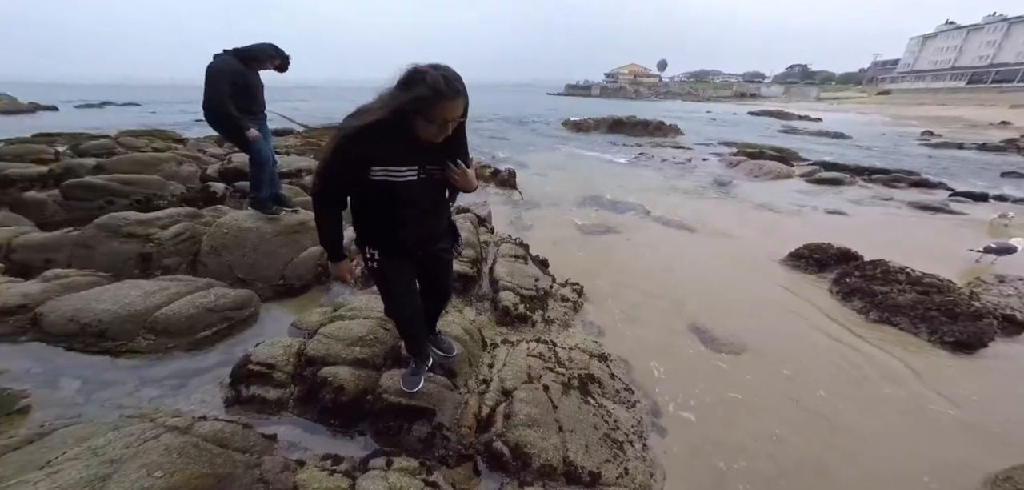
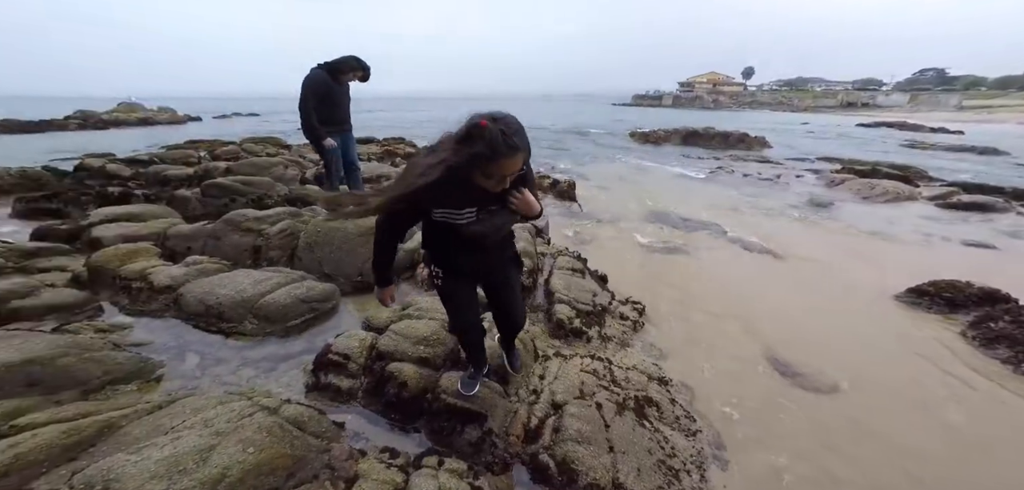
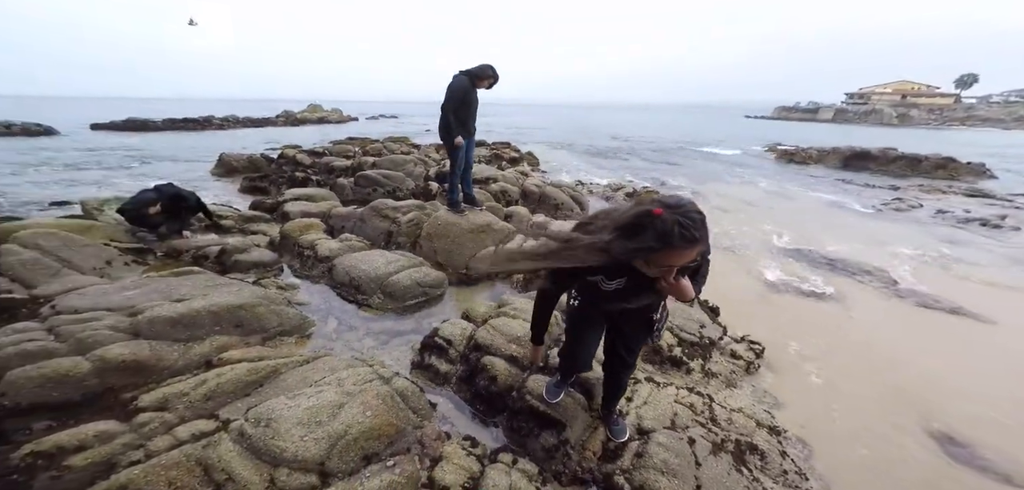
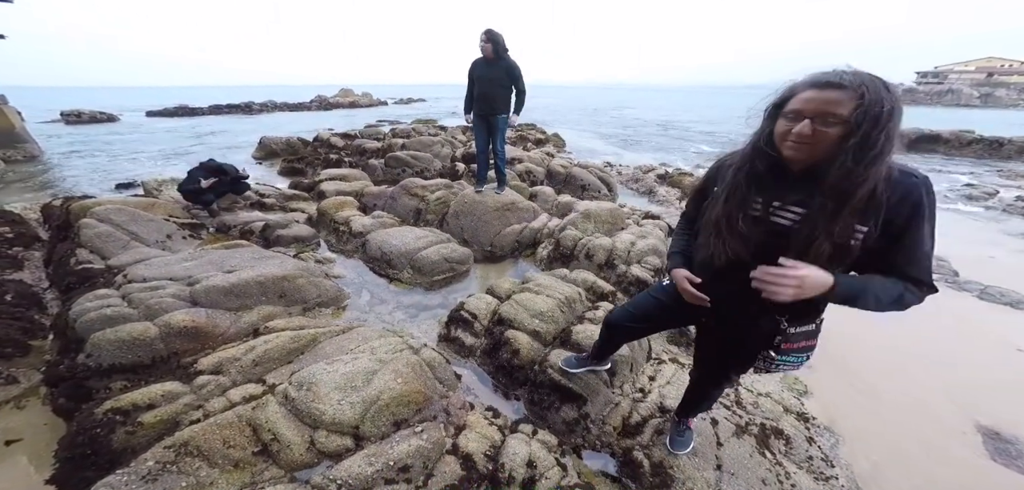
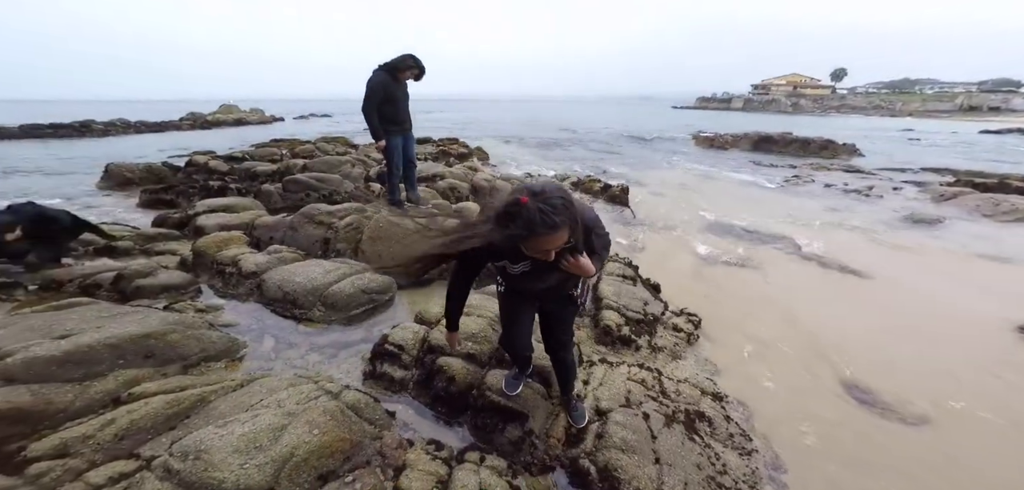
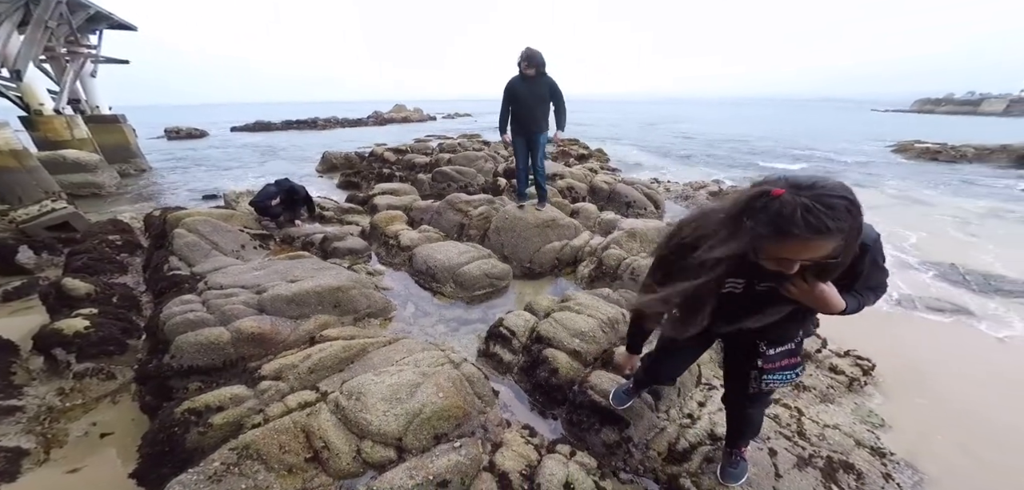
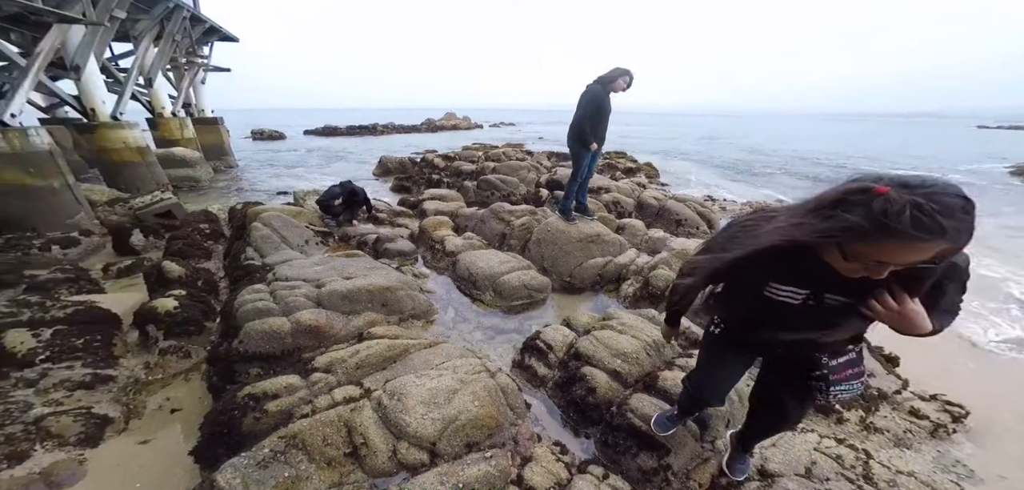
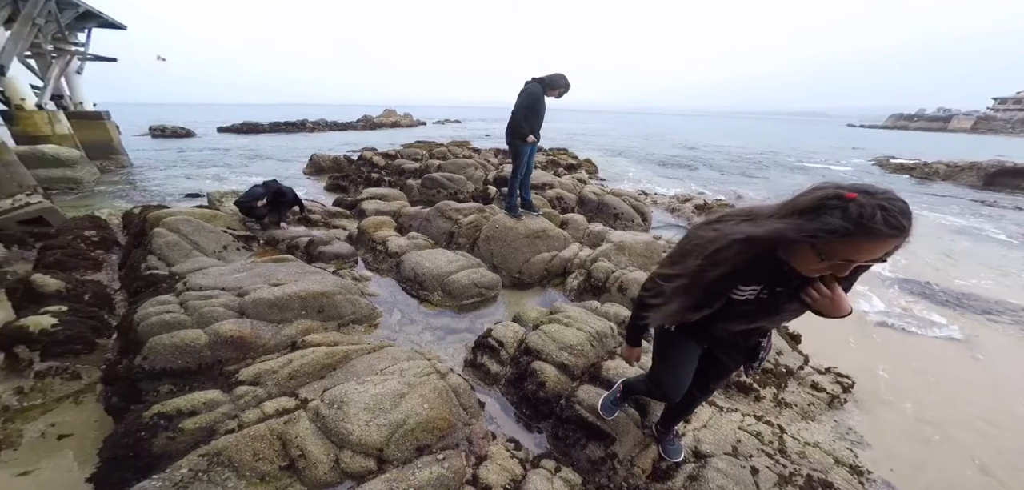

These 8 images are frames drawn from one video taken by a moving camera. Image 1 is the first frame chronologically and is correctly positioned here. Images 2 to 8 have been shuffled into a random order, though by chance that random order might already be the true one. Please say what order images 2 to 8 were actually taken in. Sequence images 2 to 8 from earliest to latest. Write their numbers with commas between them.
2, 5, 3, 8, 7, 6, 4
